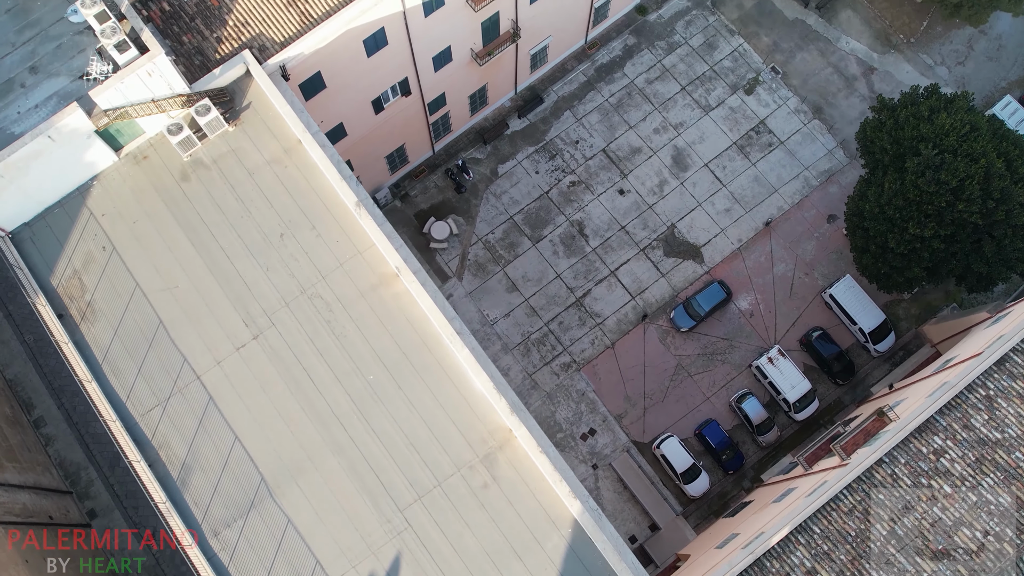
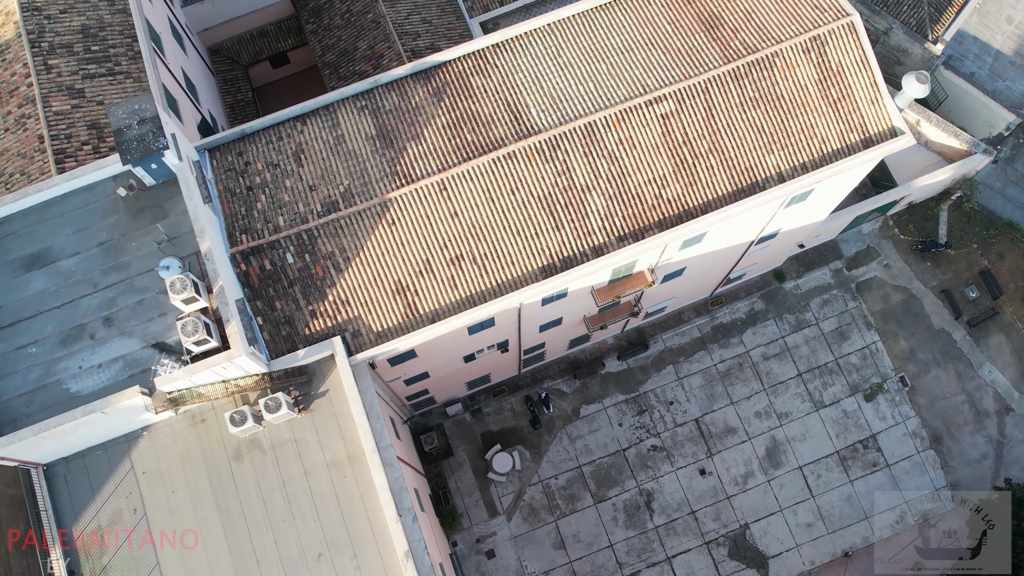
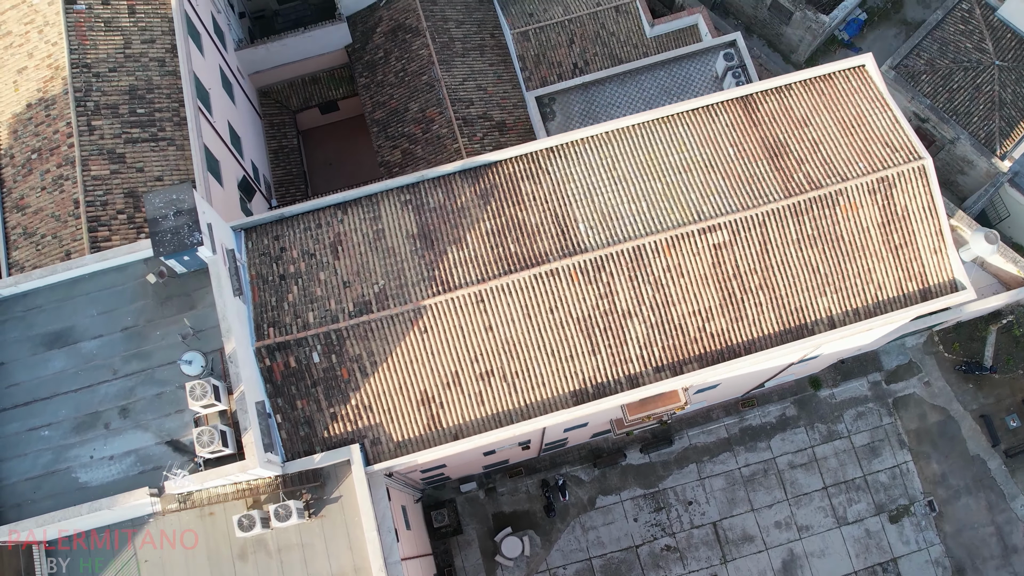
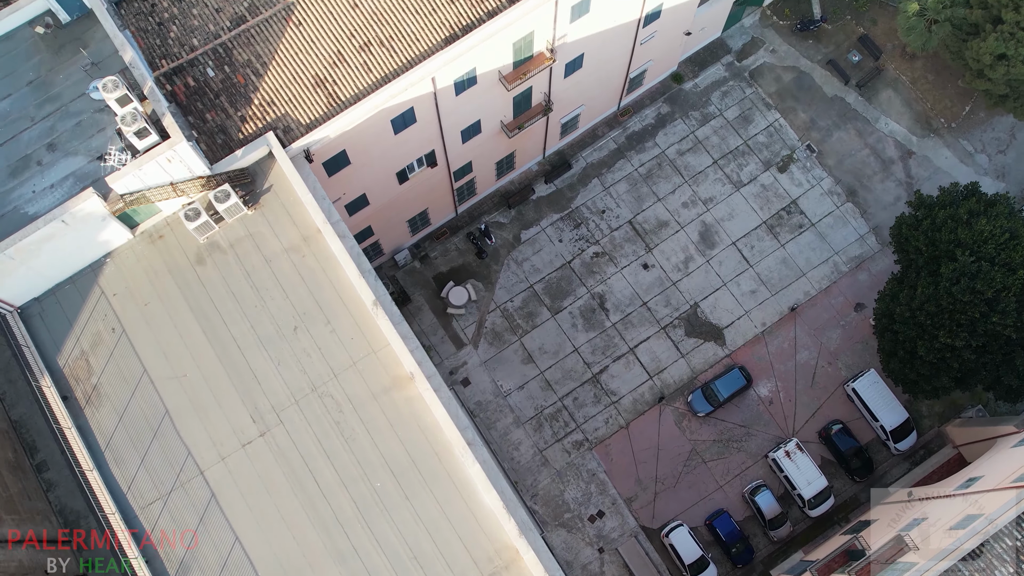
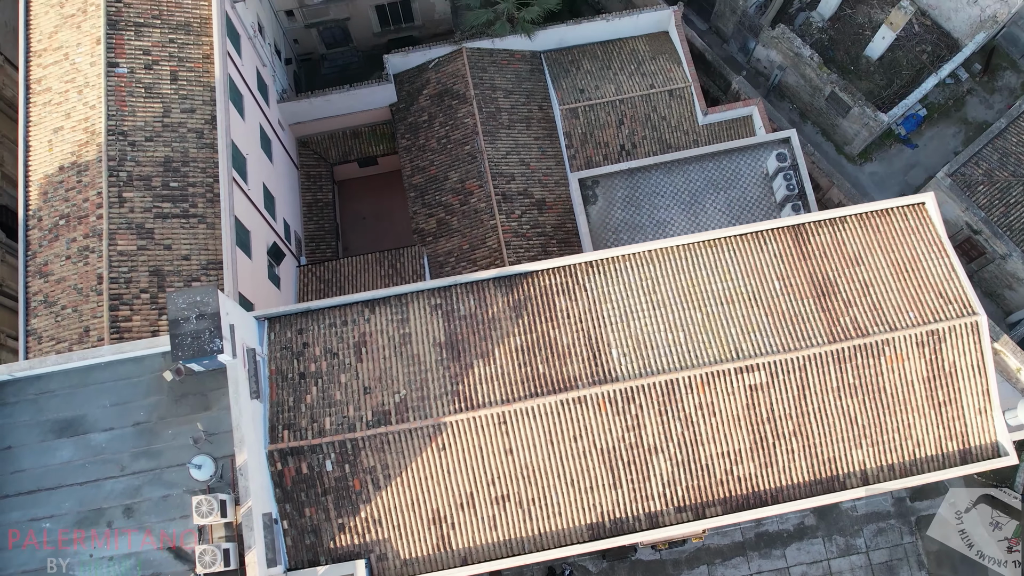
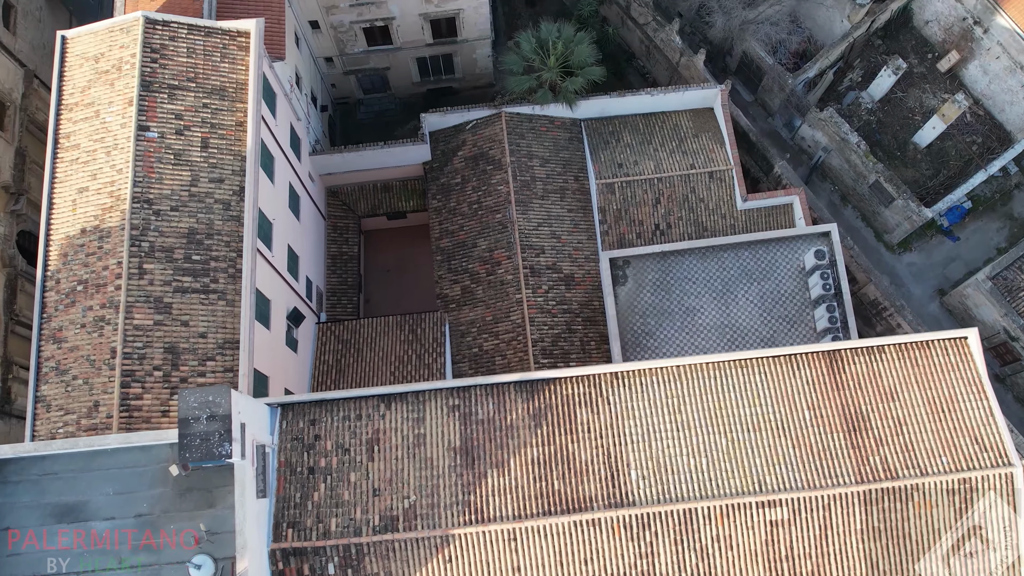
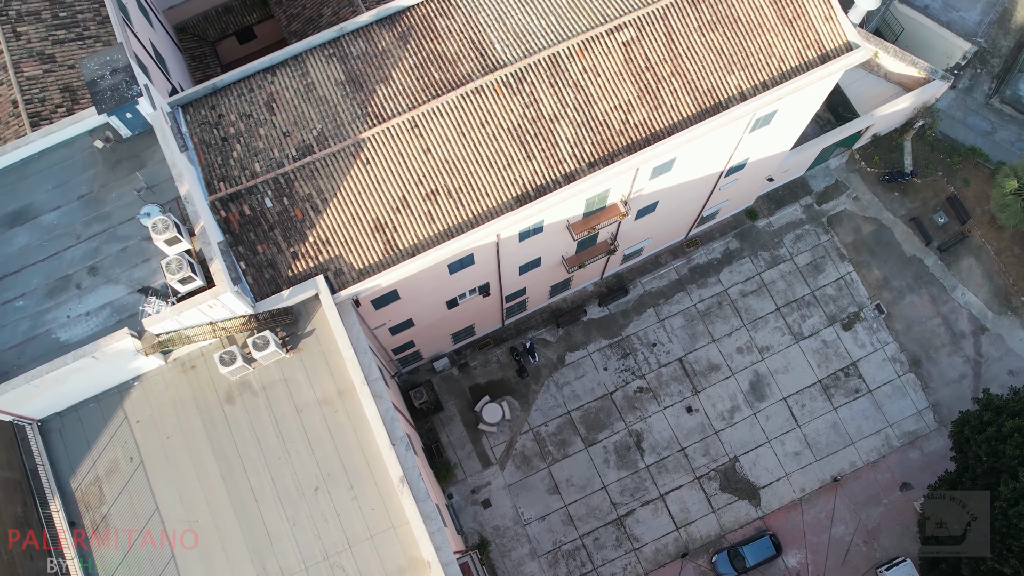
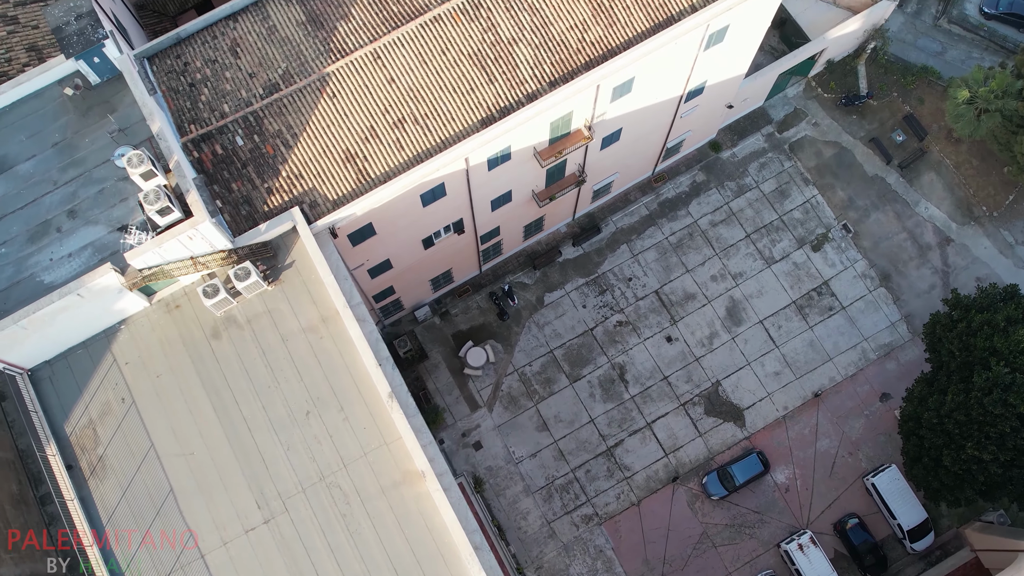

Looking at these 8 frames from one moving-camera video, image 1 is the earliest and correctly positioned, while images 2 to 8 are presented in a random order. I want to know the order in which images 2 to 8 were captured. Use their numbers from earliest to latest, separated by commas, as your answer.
4, 8, 7, 2, 3, 5, 6
